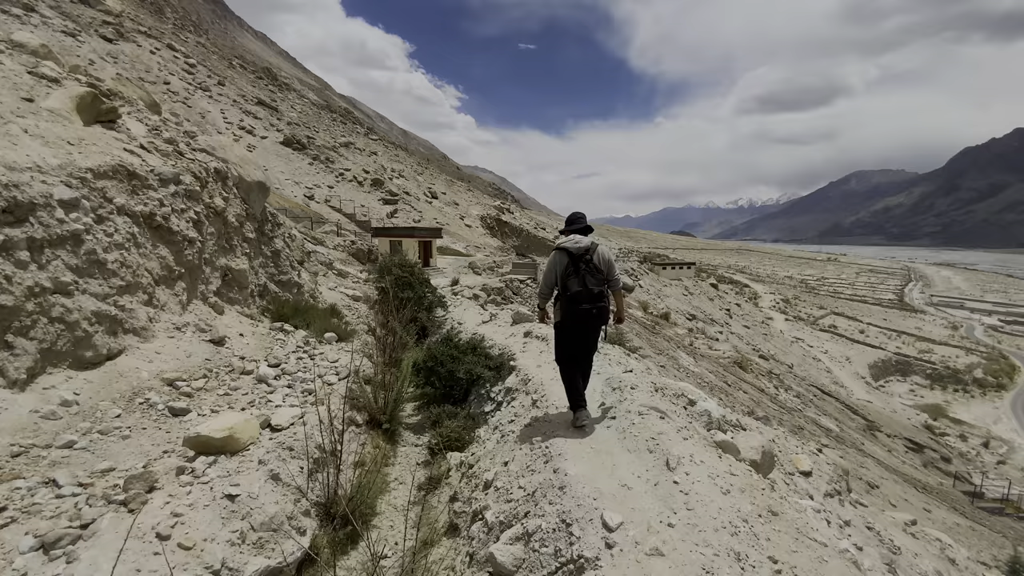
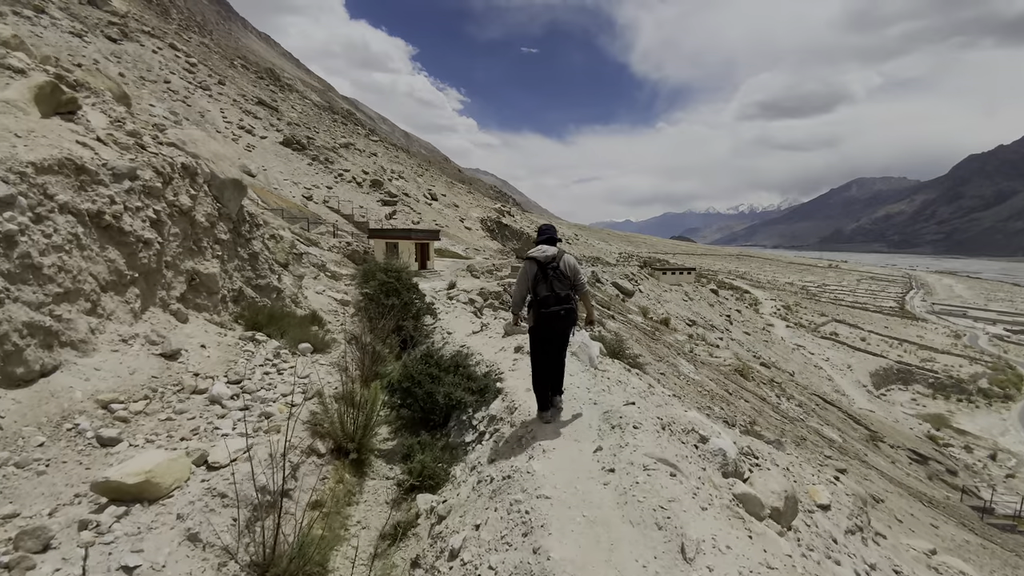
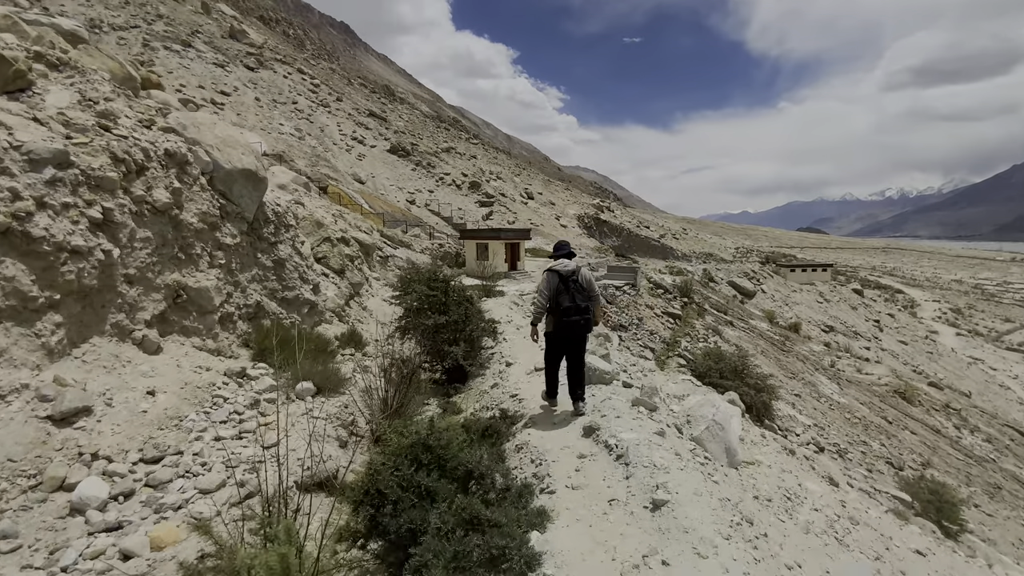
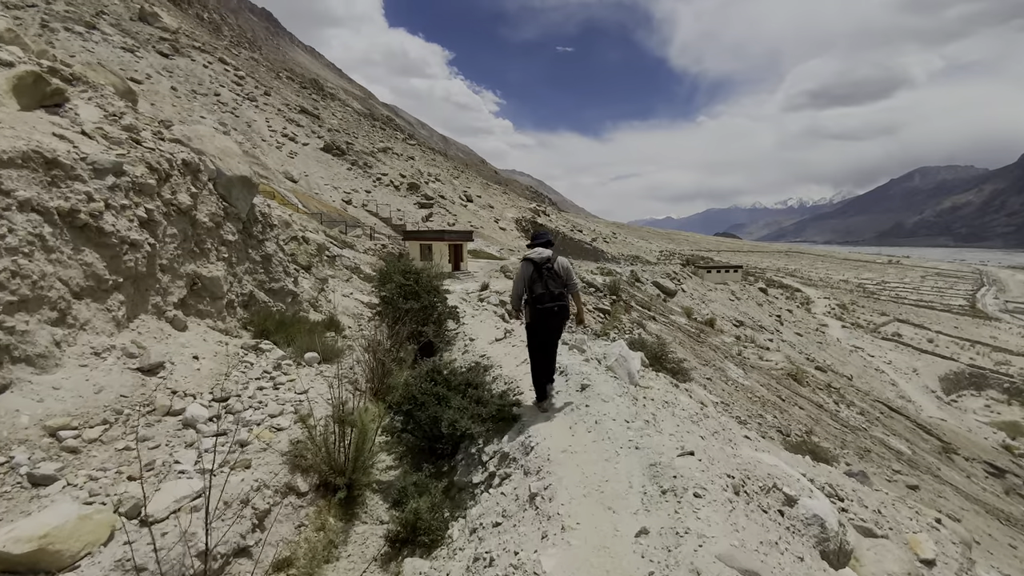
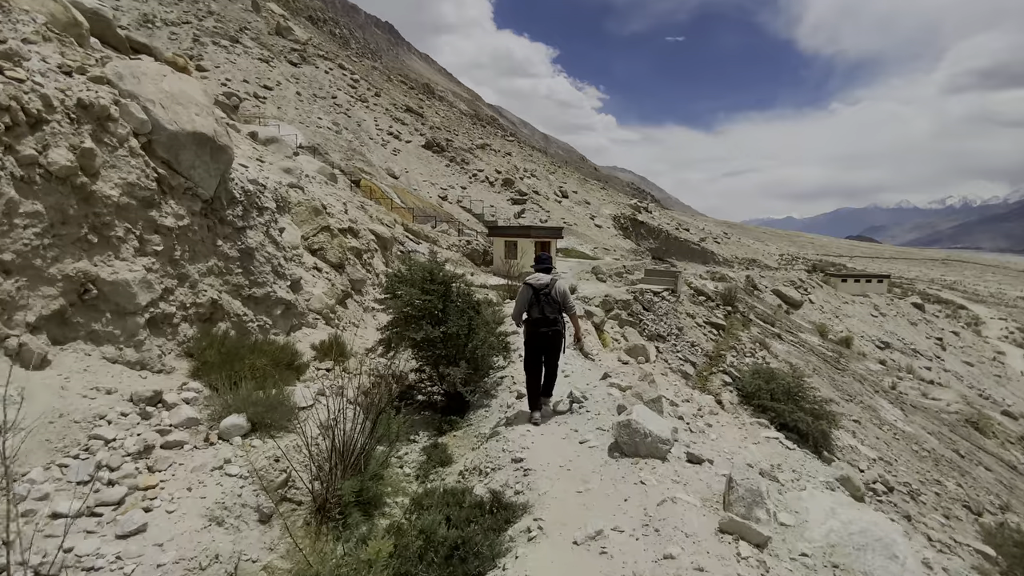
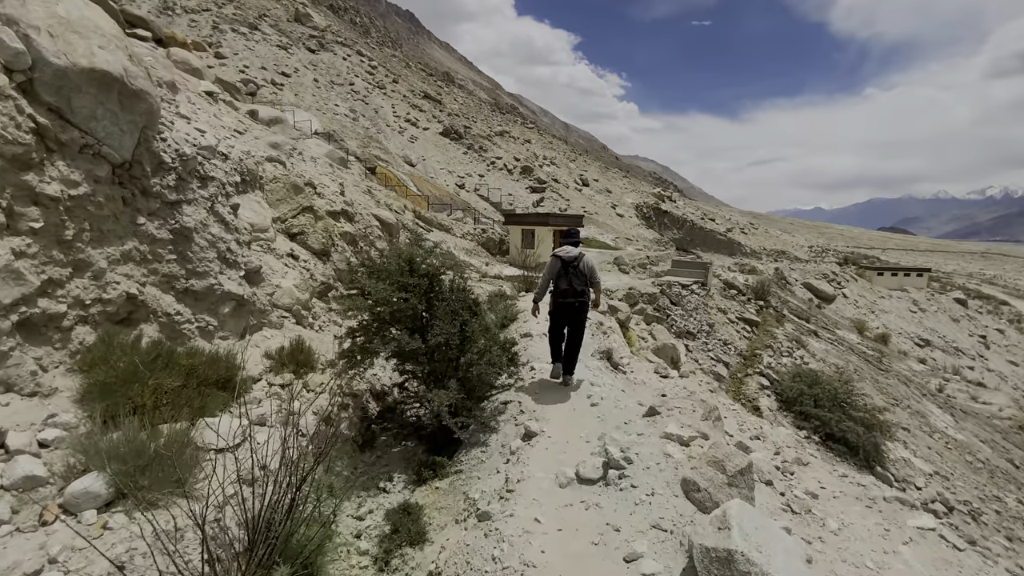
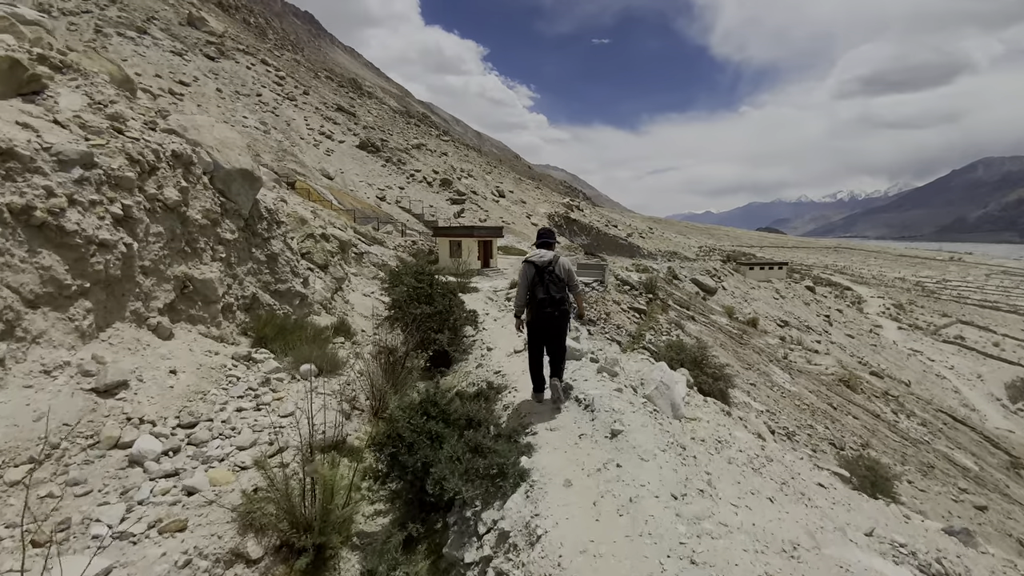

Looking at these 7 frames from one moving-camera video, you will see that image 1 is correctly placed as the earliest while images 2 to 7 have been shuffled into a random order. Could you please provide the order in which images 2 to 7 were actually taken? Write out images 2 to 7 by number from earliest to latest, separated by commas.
2, 4, 7, 3, 5, 6
